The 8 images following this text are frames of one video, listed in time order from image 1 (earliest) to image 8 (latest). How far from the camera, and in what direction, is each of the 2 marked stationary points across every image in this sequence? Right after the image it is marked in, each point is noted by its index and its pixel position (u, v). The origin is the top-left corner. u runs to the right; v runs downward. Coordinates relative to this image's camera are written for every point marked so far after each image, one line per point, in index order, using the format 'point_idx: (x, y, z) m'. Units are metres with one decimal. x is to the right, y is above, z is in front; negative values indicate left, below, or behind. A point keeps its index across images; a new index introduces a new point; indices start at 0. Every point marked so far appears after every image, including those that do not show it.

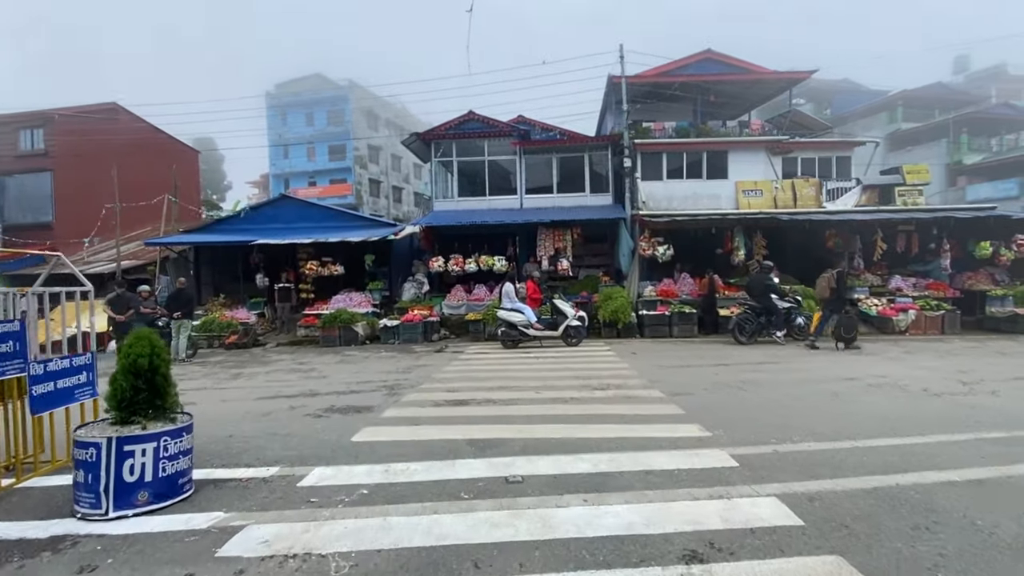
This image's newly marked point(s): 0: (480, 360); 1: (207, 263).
0: (-0.7, -1.5, +11.2) m
1: (-11.3, +0.9, +19.7) m
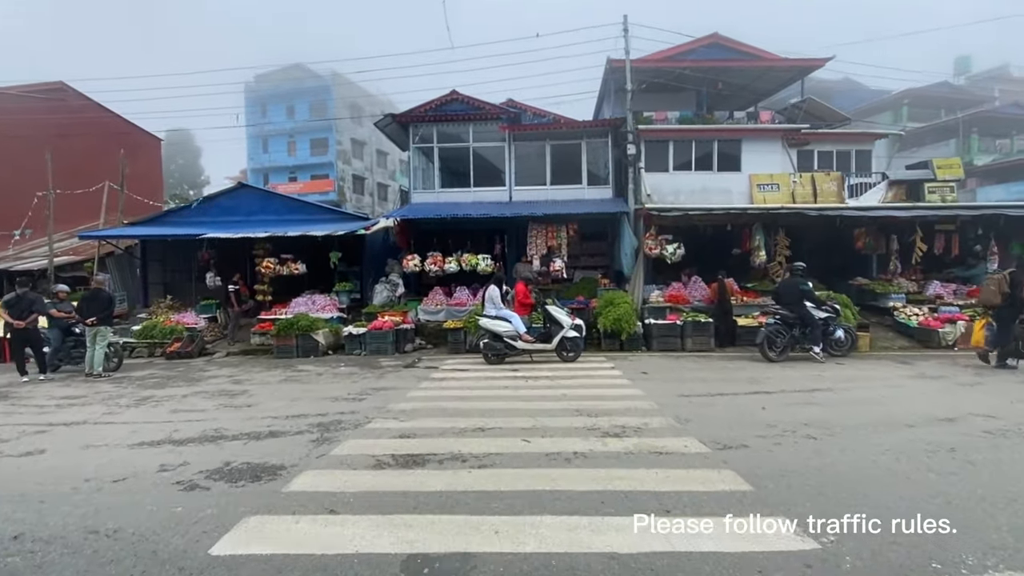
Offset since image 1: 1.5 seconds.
0: (-1.0, -1.5, +9.2) m
1: (-11.7, +0.9, +17.4) m
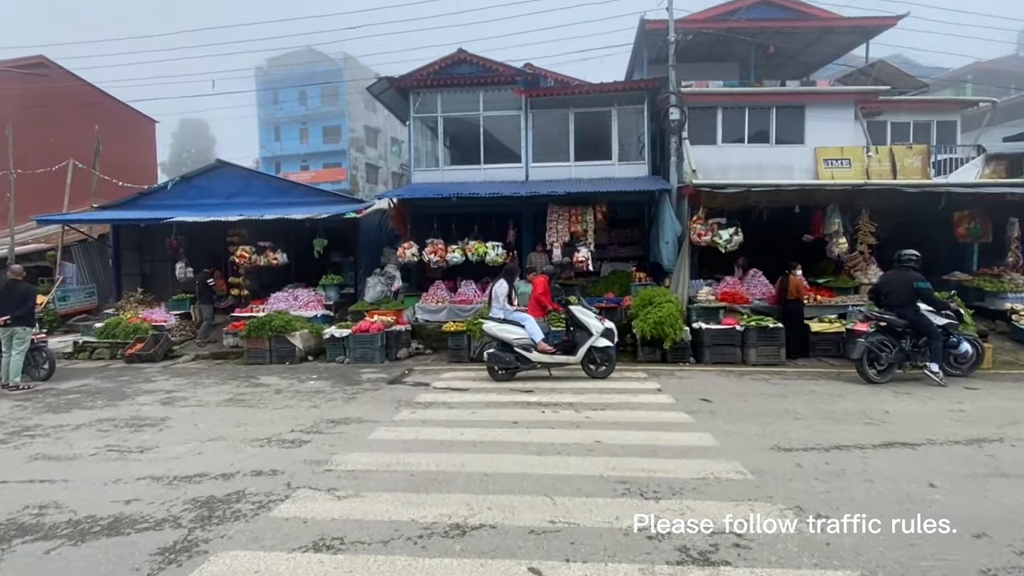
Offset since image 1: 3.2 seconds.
0: (-0.8, -1.5, +6.9) m
1: (-11.2, +1.1, +15.5) m
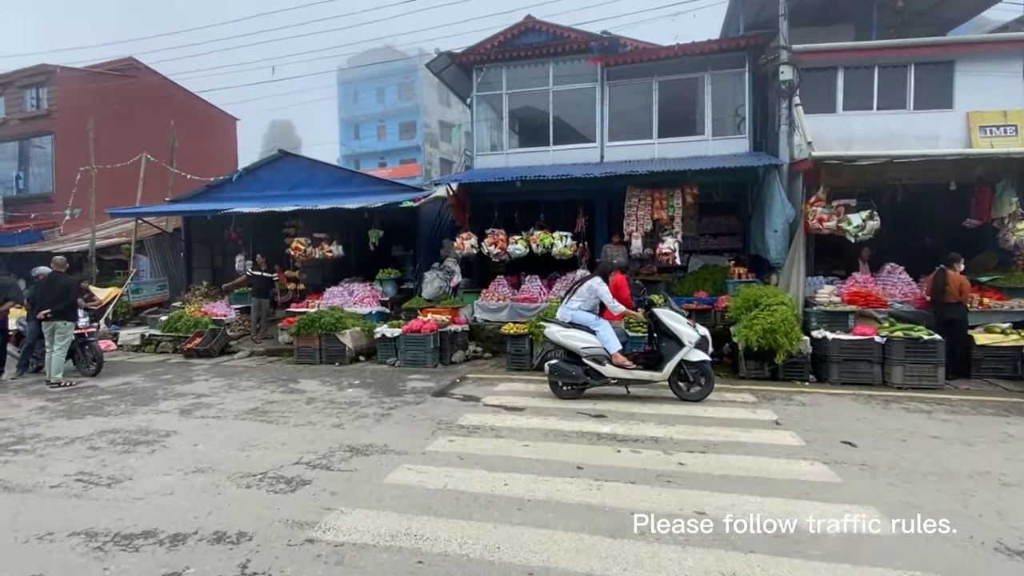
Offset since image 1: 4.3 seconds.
0: (-0.1, -1.4, +5.5) m
1: (-9.2, +1.3, +15.5) m
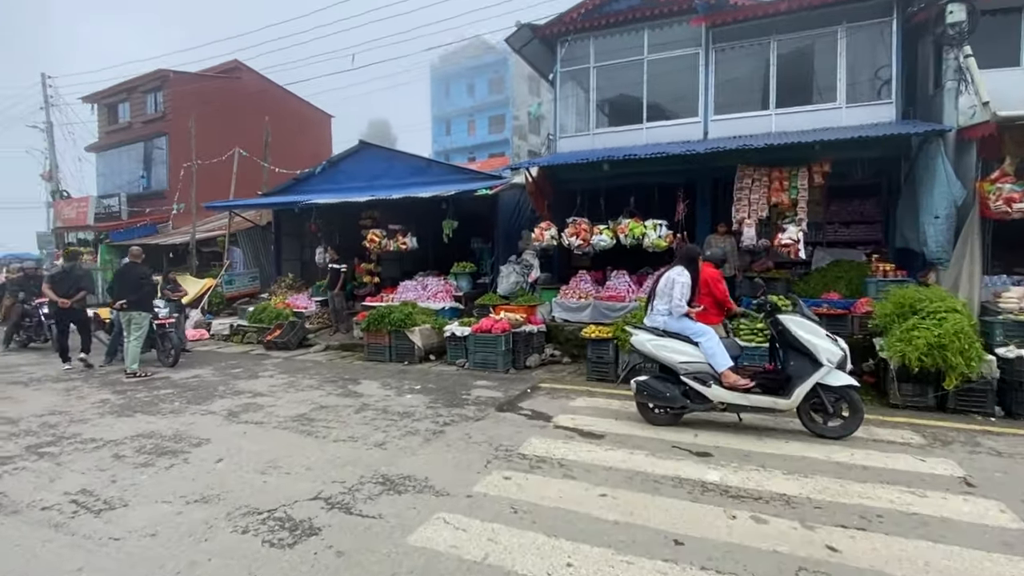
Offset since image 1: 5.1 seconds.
0: (+0.5, -1.4, +4.4) m
1: (-6.7, +1.6, +15.7) m
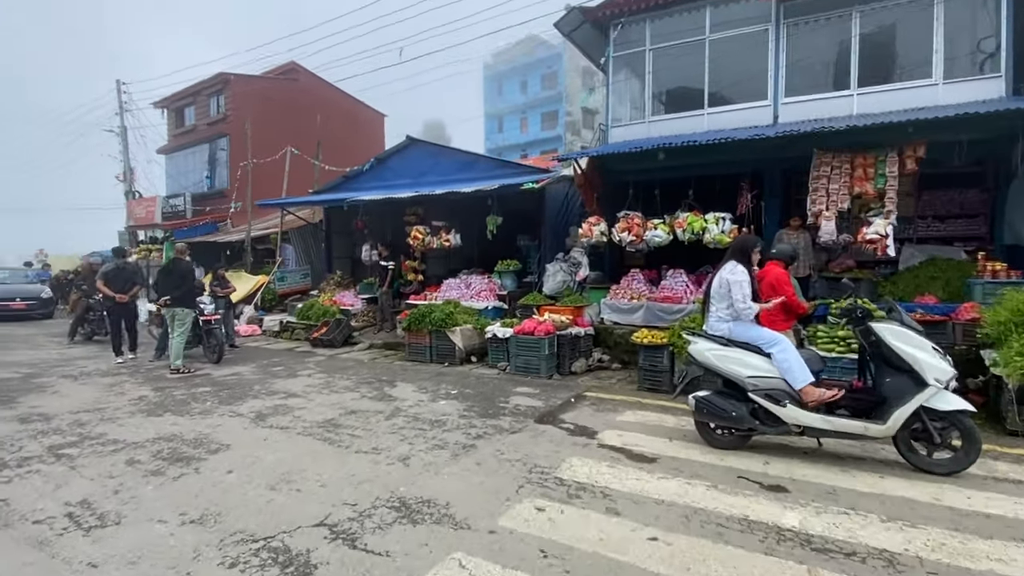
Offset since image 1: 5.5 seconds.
0: (+0.7, -1.4, +3.8) m
1: (-5.3, +1.6, +15.8) m
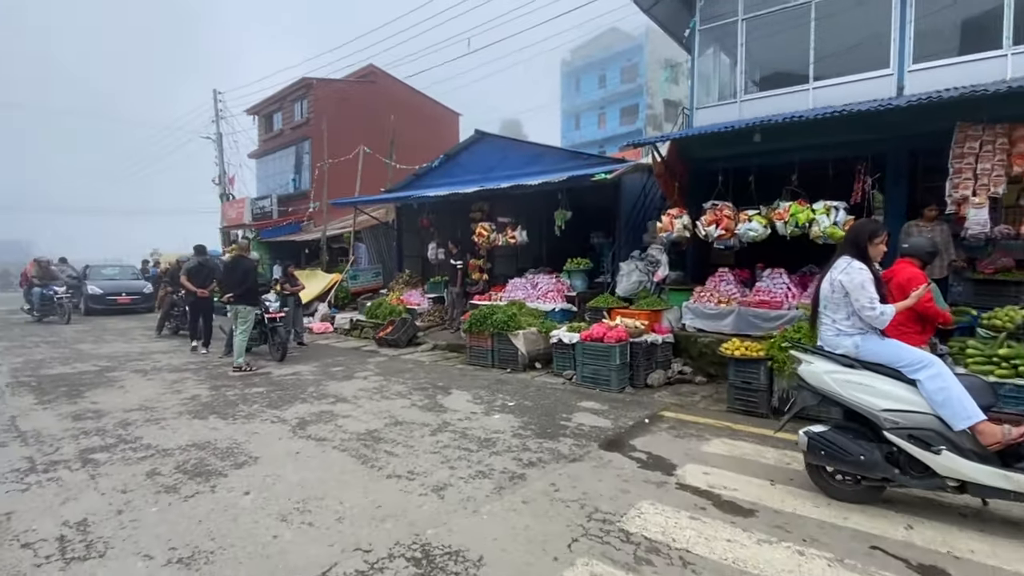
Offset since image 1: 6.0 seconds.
0: (+1.0, -1.4, +2.9) m
1: (-3.1, +1.7, +15.6) m
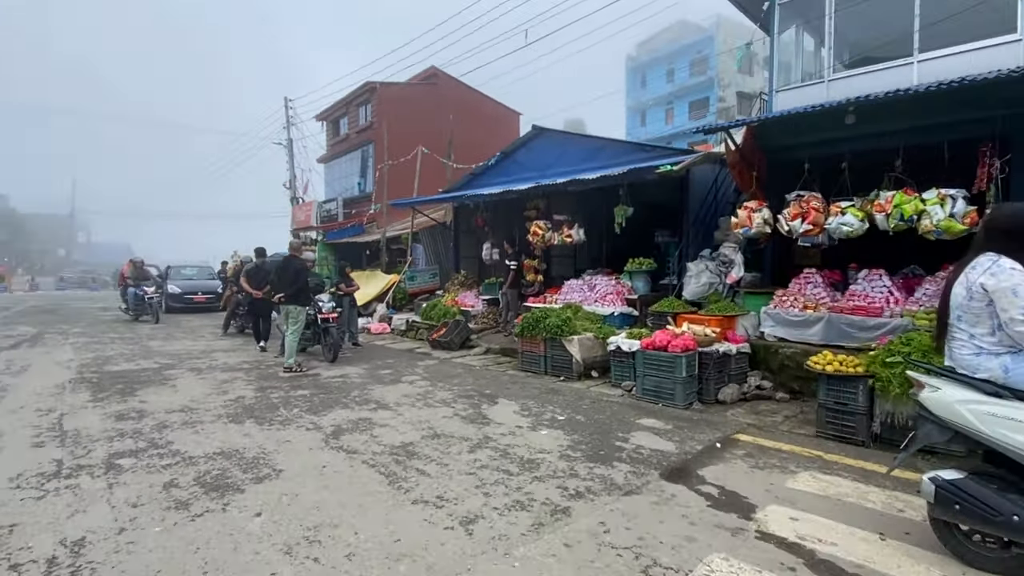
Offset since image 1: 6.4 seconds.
0: (+1.2, -1.4, +2.2) m
1: (-1.4, +1.6, +15.4) m
